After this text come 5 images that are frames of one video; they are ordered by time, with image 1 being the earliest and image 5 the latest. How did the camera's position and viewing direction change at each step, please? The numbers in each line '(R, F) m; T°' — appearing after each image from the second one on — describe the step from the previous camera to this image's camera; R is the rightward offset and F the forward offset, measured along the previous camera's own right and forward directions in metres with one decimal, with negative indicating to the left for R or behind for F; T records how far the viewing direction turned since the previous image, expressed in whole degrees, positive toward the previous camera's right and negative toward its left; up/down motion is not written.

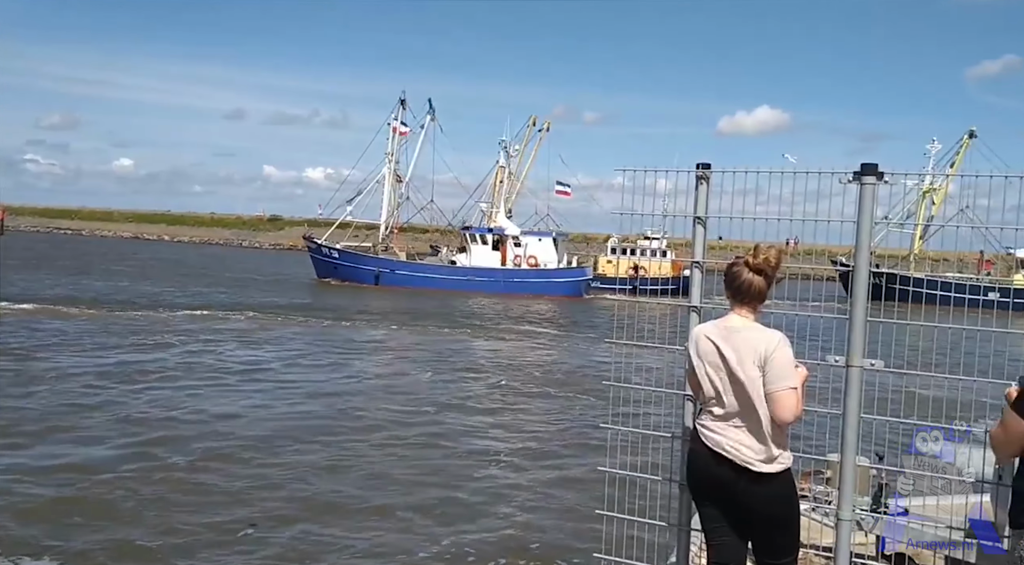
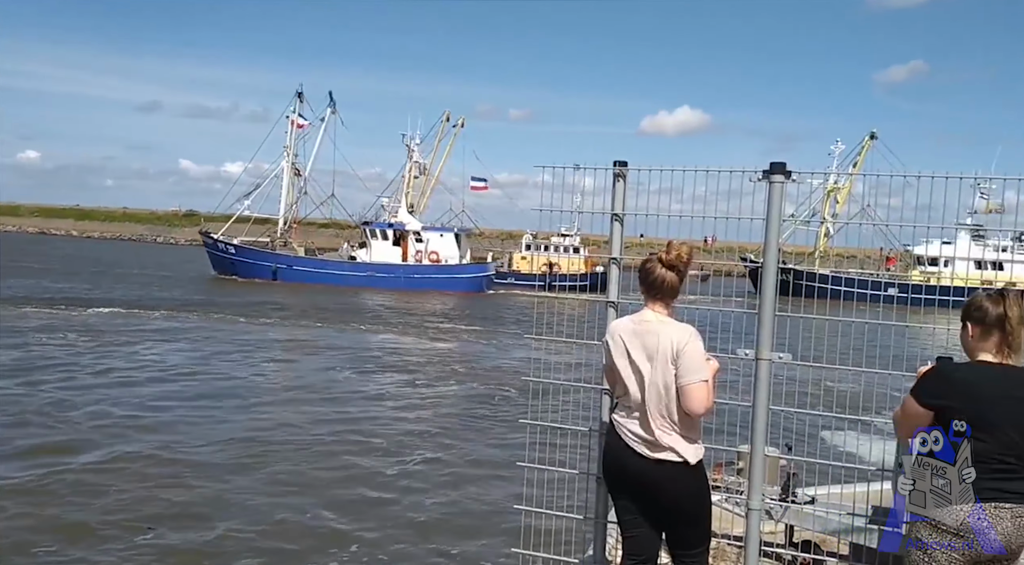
(0.0, 0.0) m; +5°
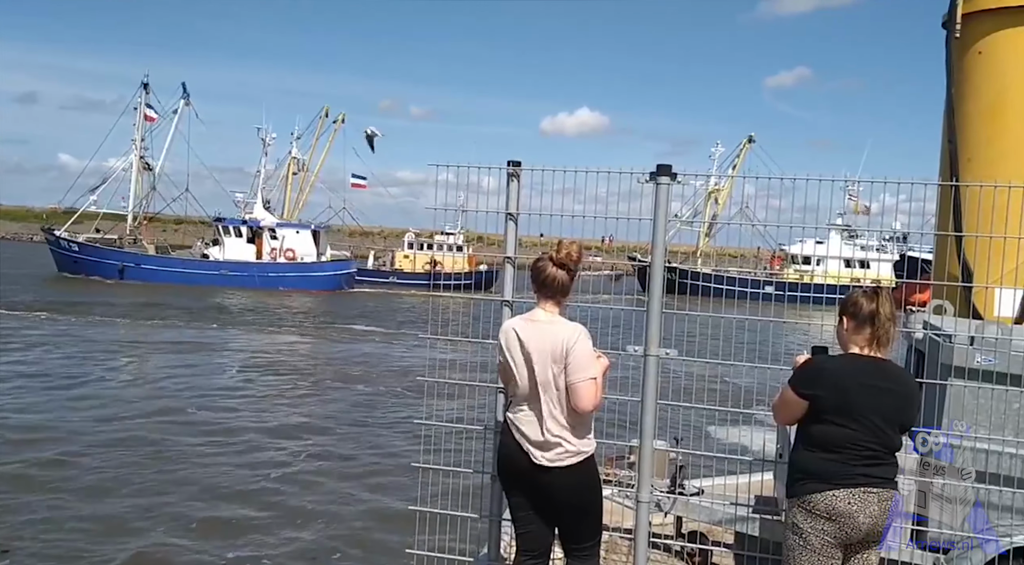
(-0.1, 0.0) m; +8°
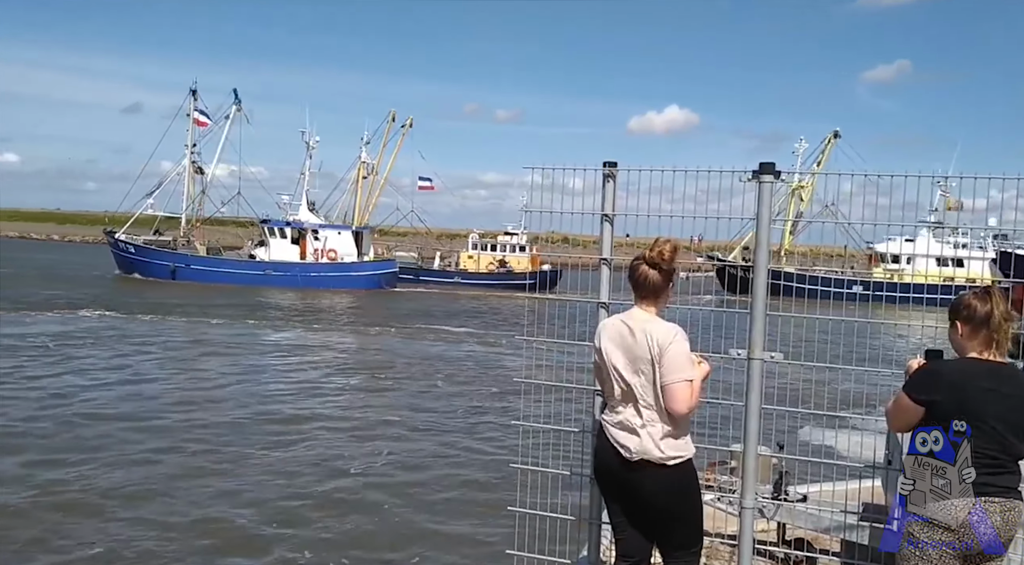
(-0.3, +0.1) m; -1°
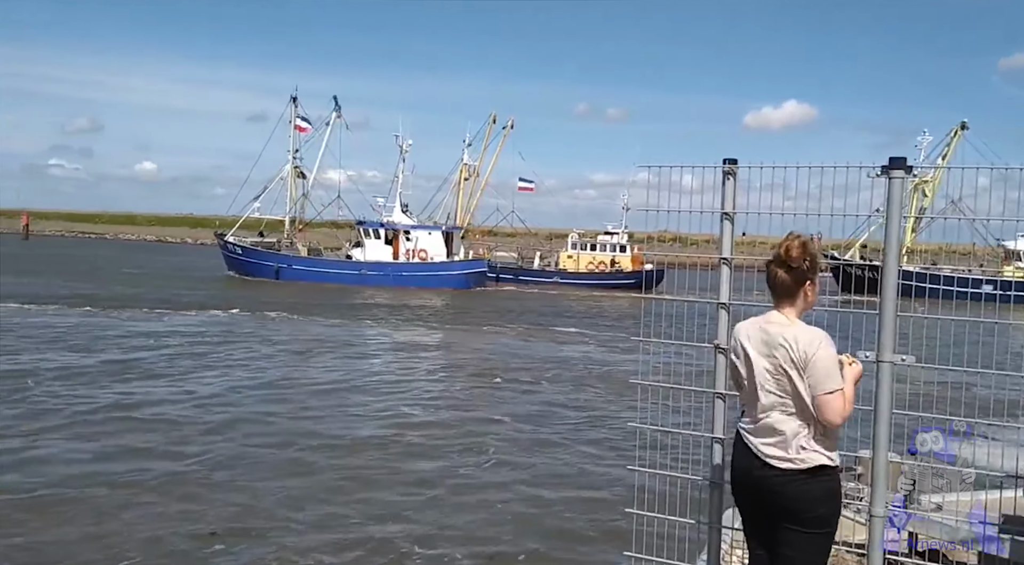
(-0.1, 0.0) m; -4°
